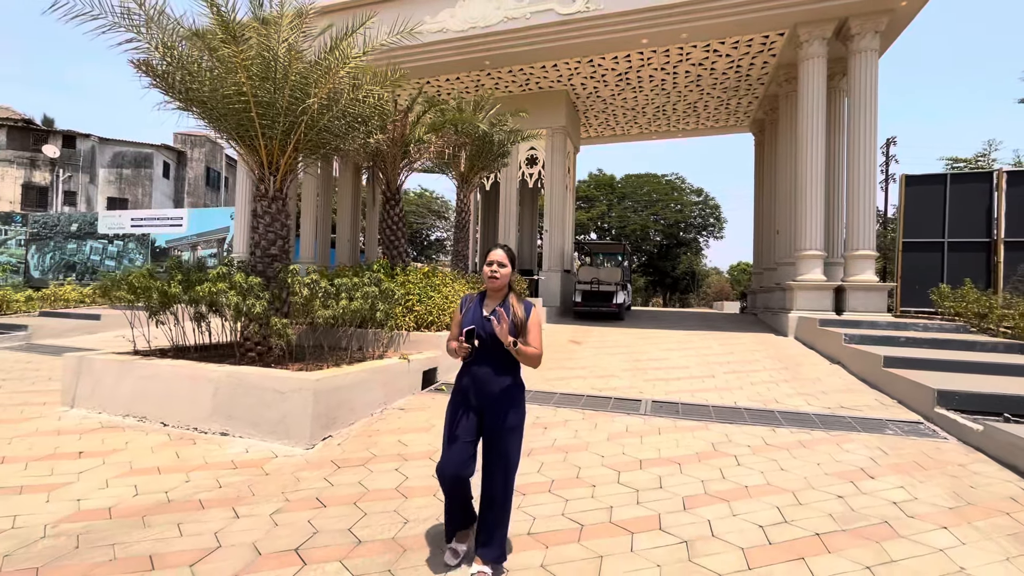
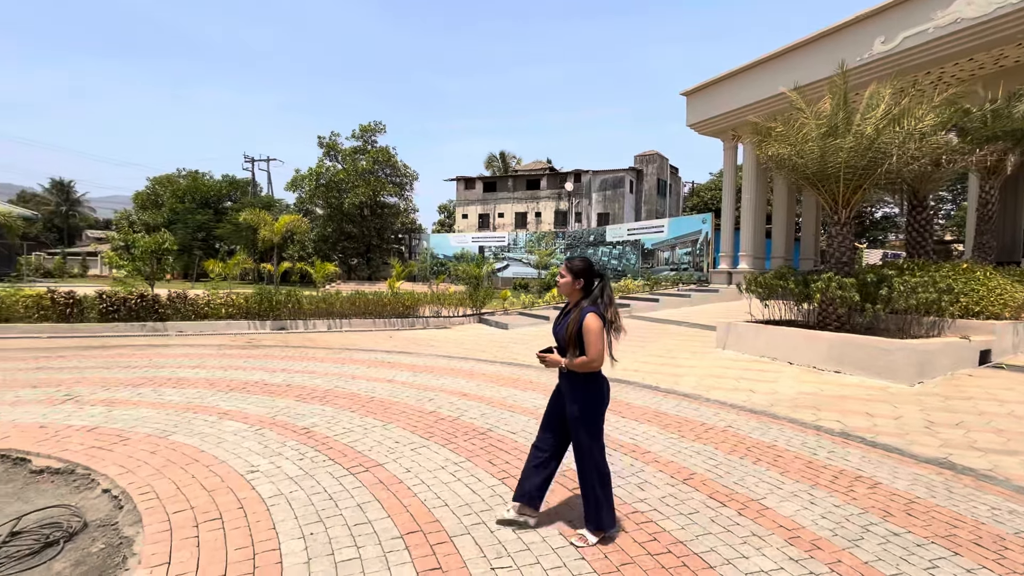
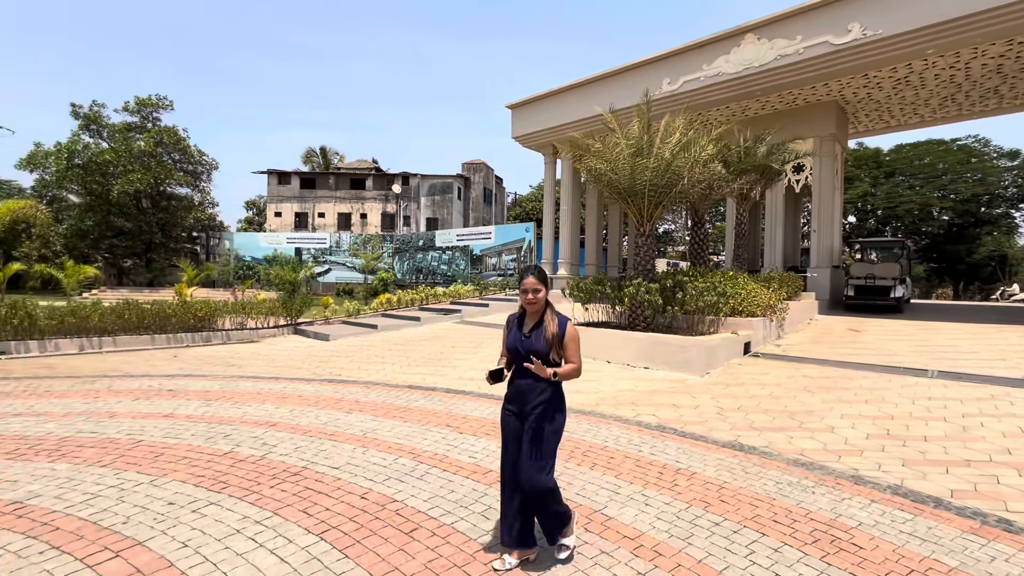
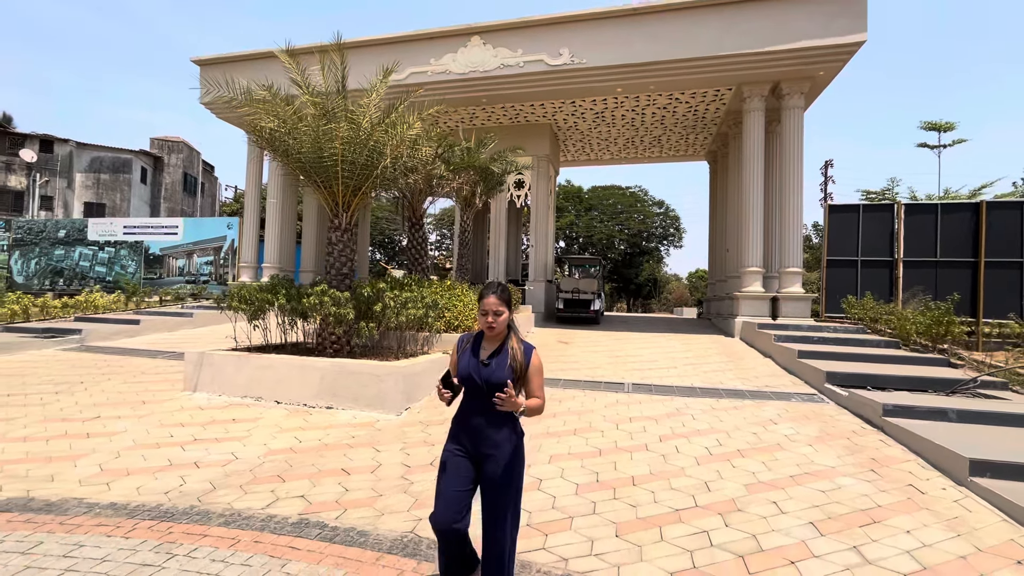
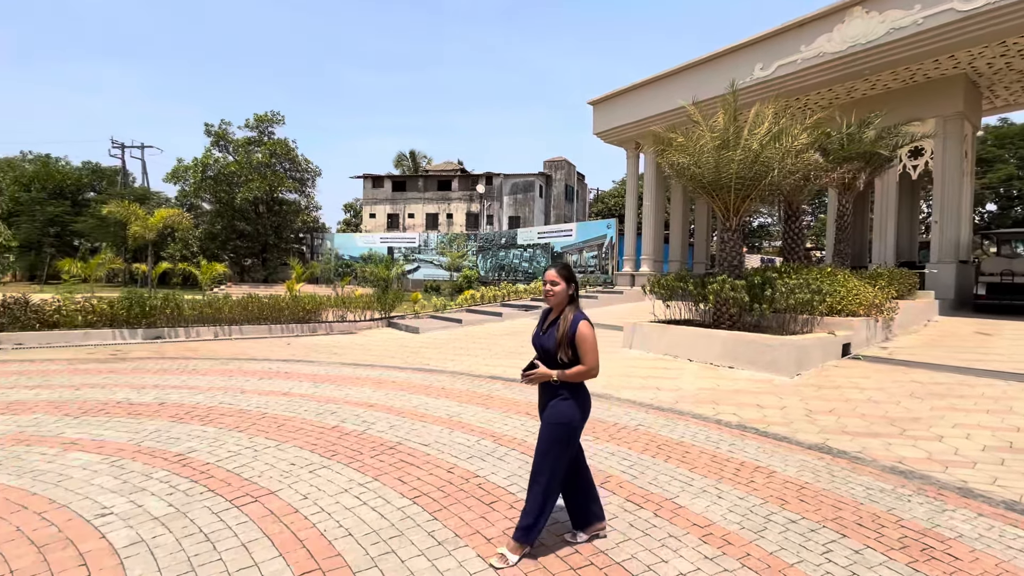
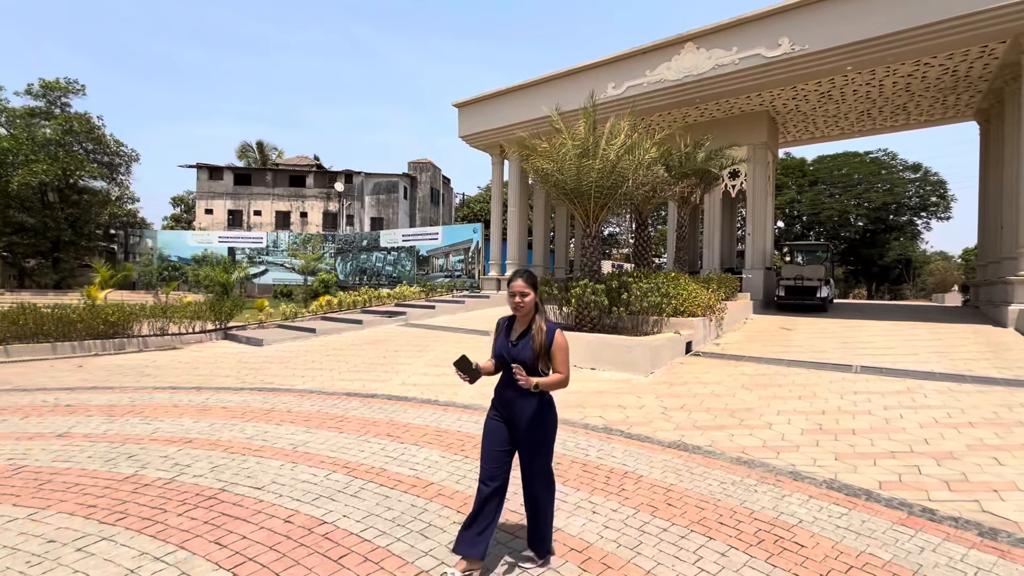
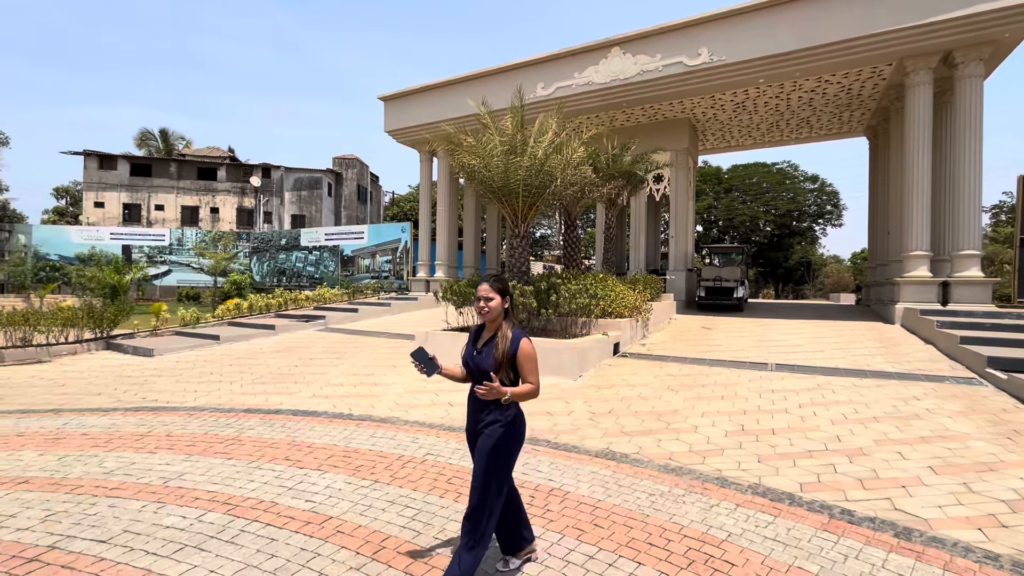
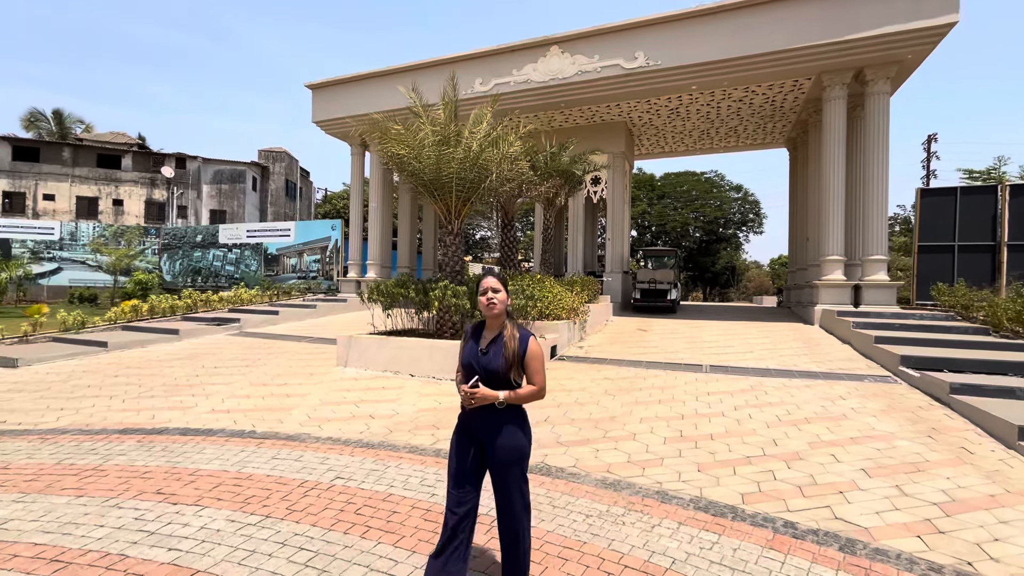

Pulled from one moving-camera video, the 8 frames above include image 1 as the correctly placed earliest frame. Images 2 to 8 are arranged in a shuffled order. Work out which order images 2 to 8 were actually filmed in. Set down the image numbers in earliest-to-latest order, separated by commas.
4, 8, 7, 6, 3, 5, 2
